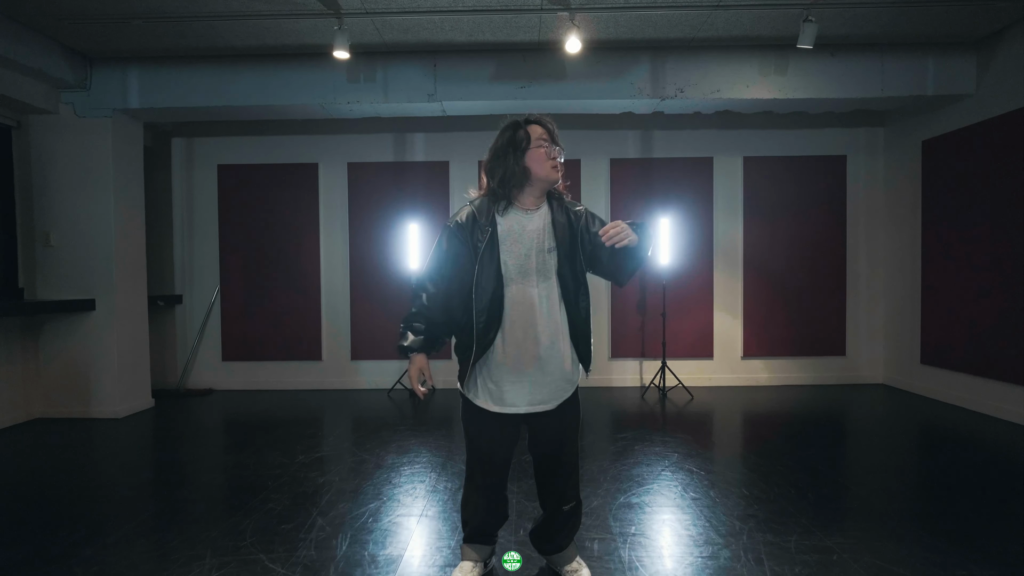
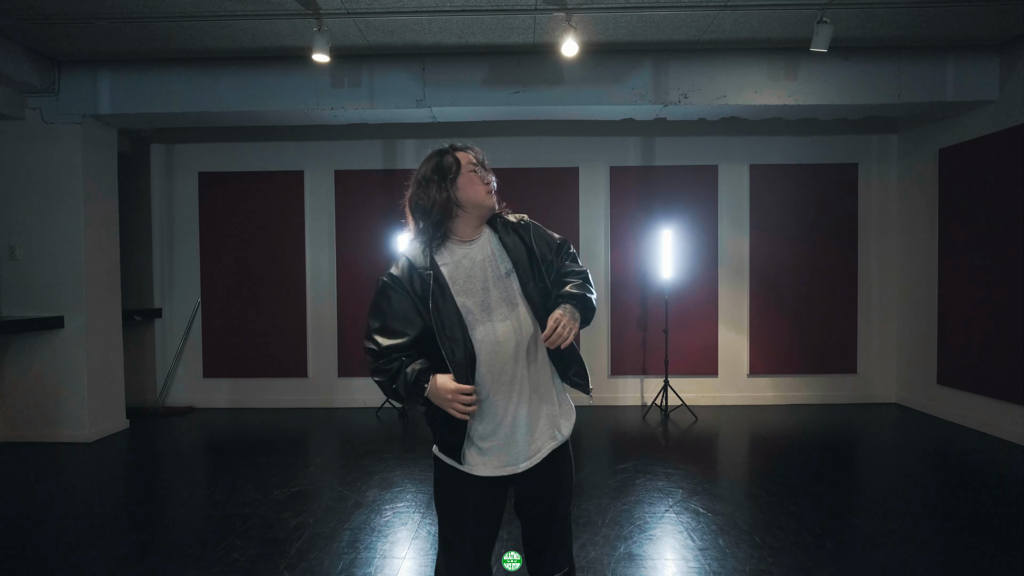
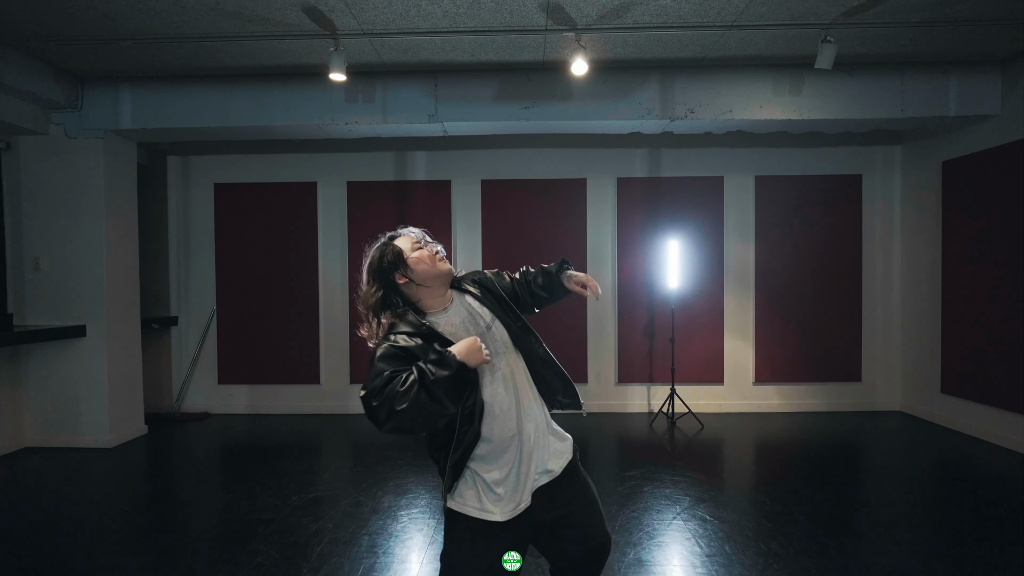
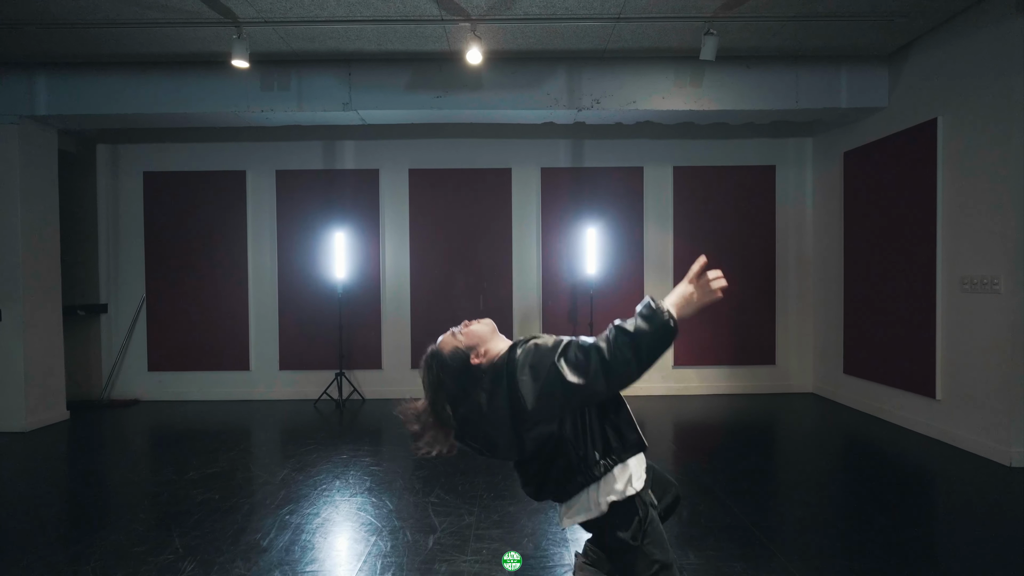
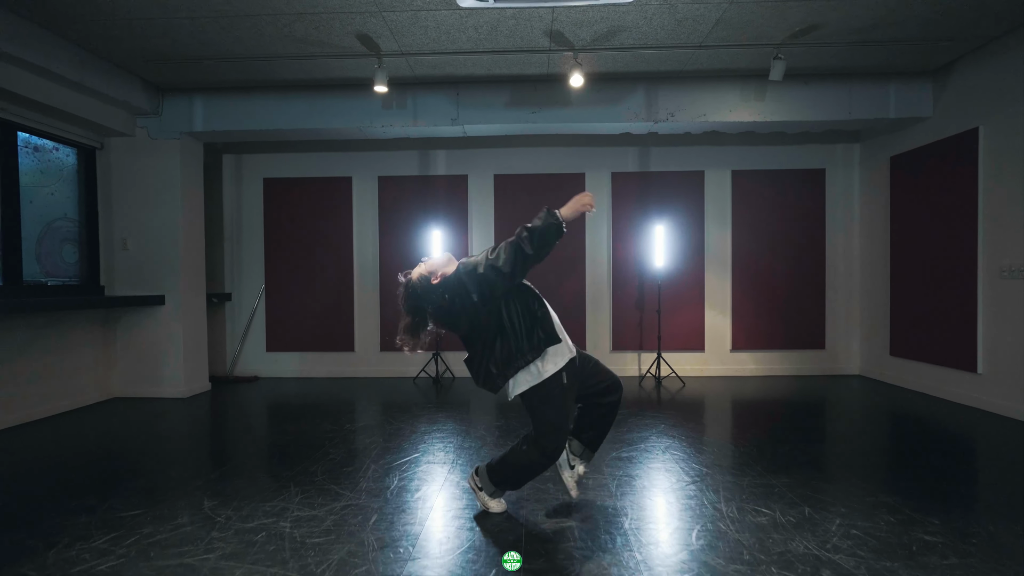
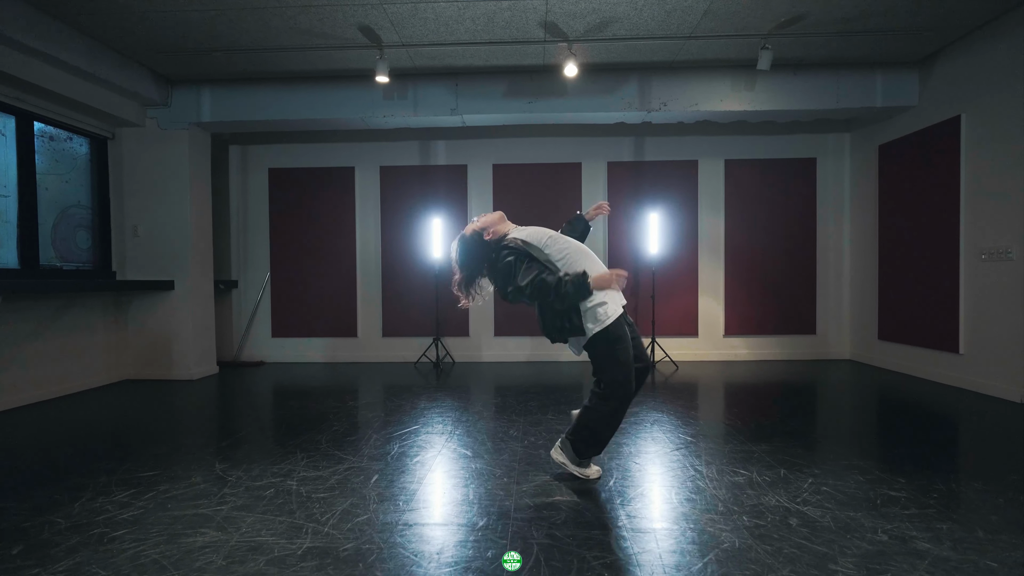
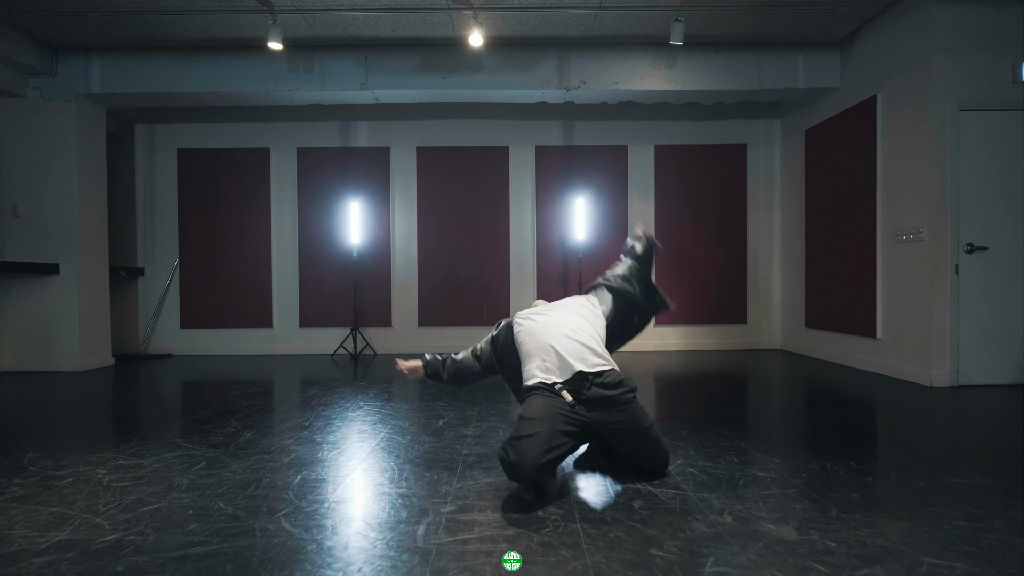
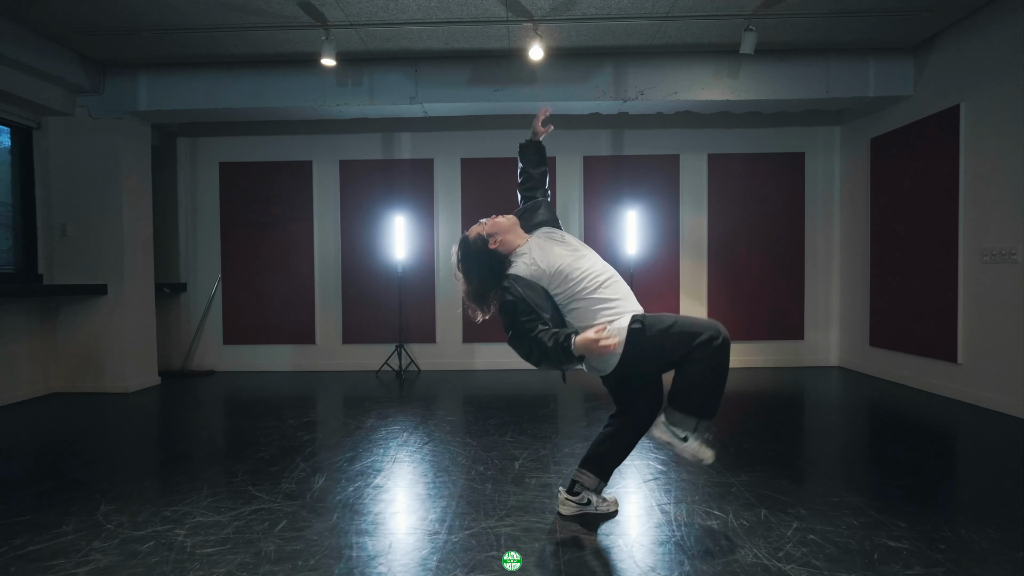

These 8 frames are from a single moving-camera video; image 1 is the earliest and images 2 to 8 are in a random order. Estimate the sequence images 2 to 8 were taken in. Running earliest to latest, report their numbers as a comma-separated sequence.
2, 3, 5, 6, 8, 4, 7
